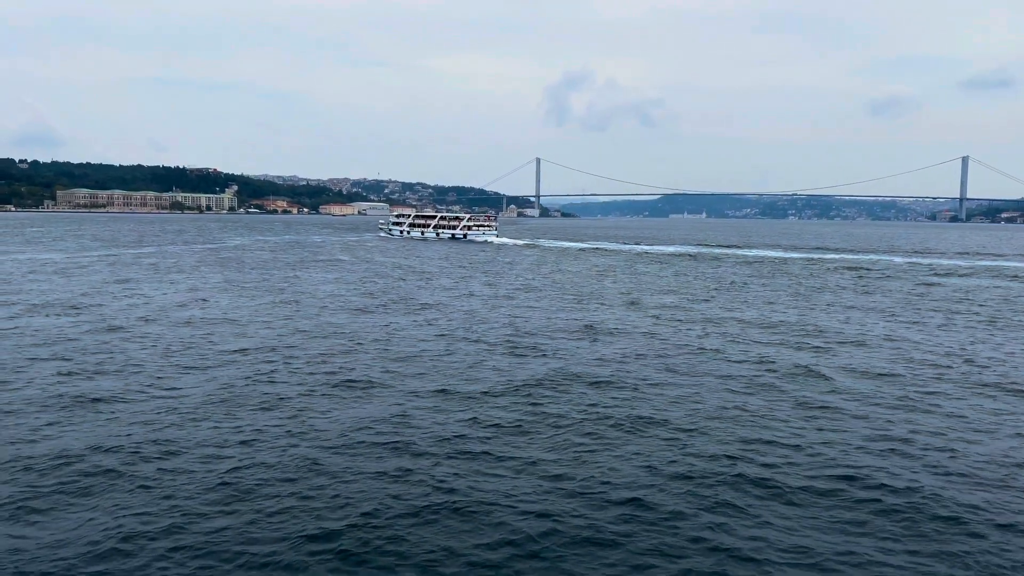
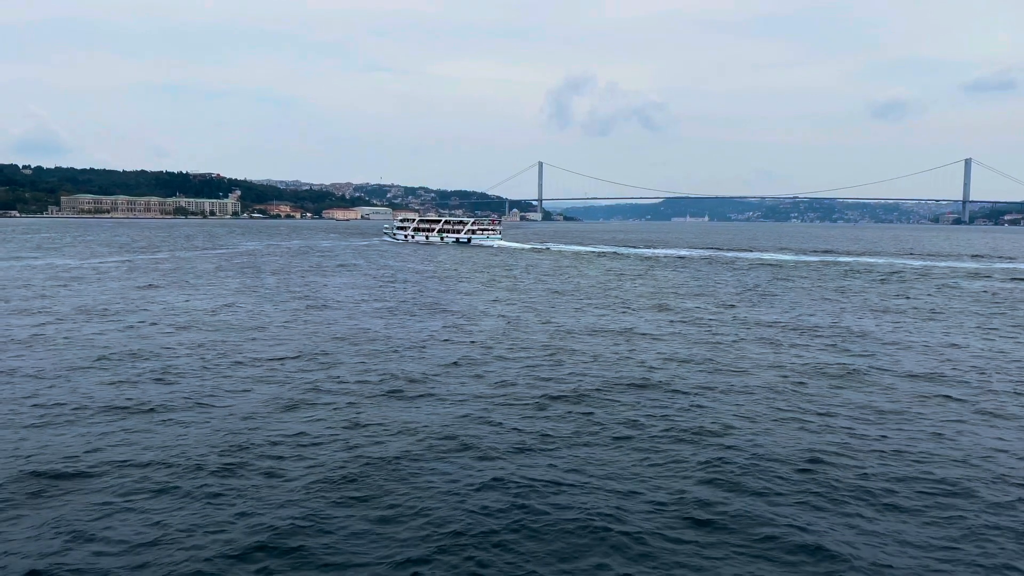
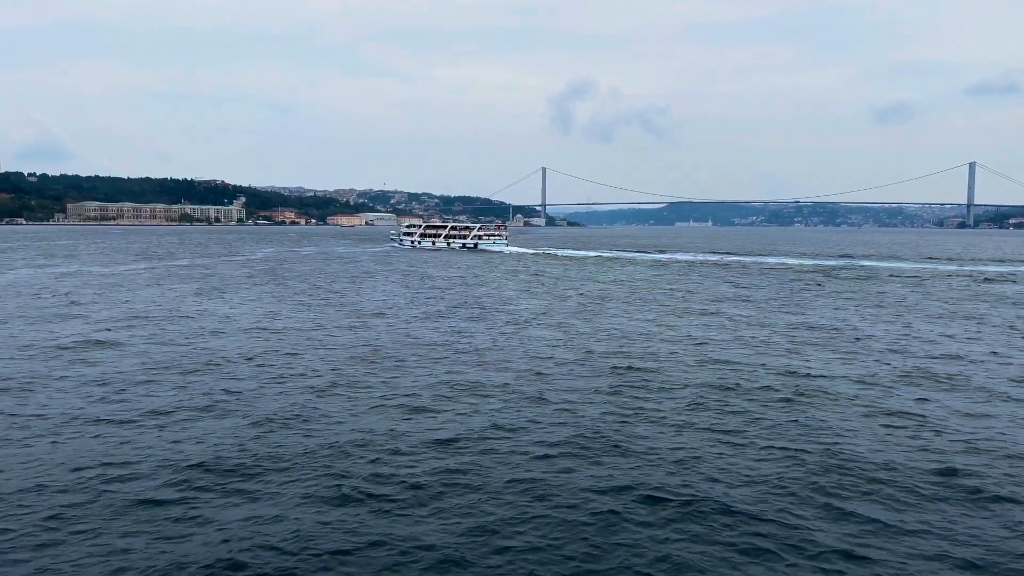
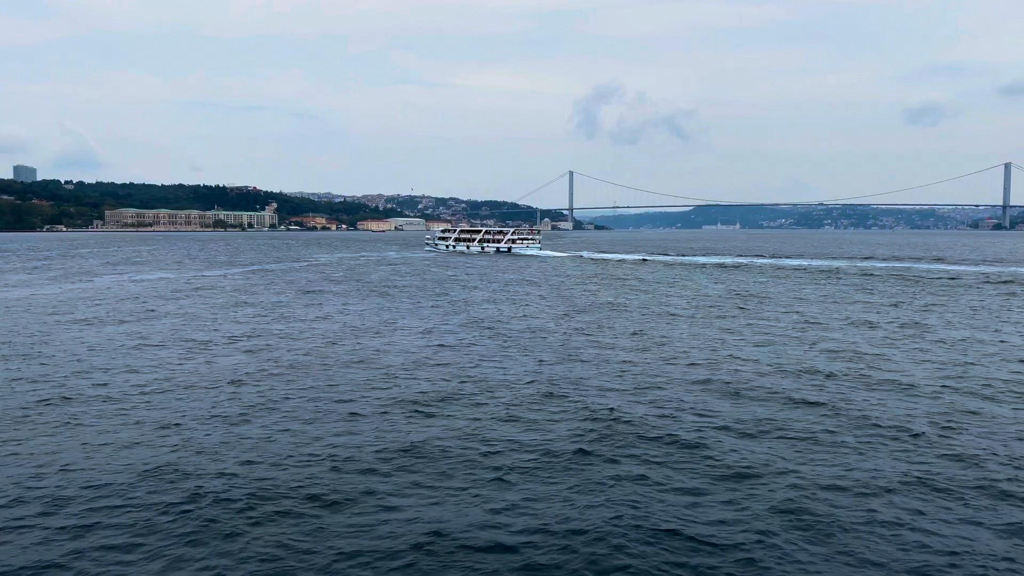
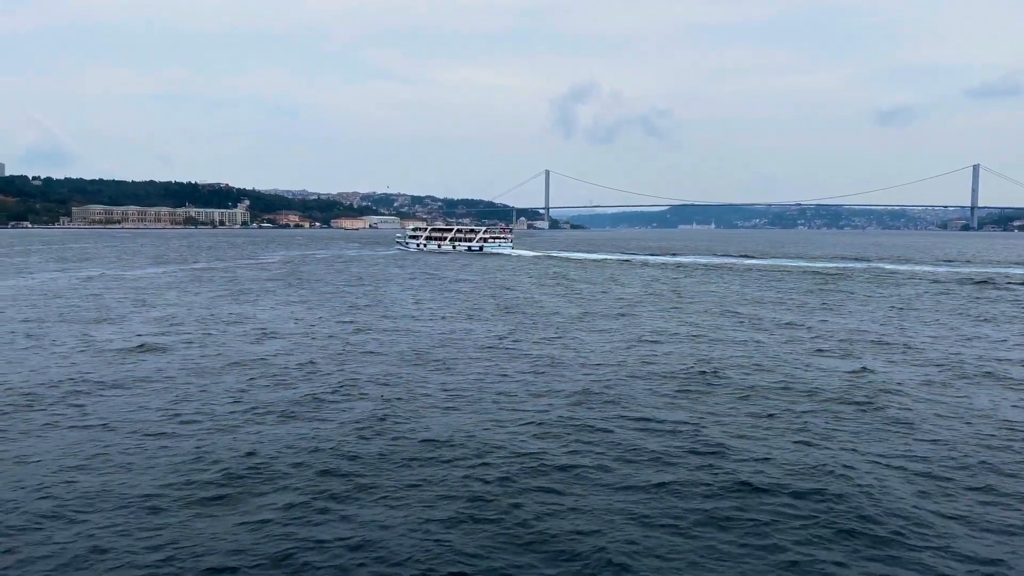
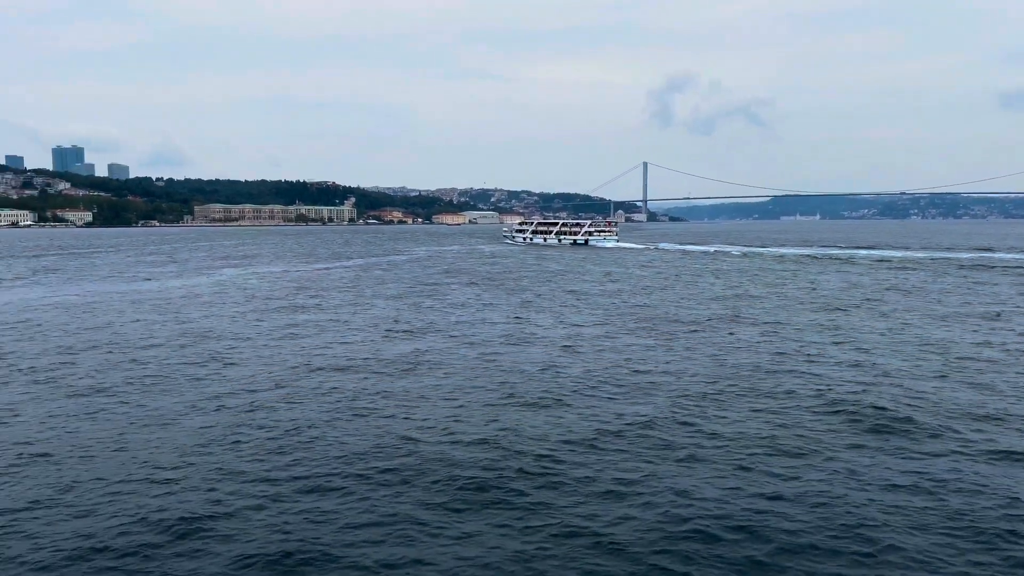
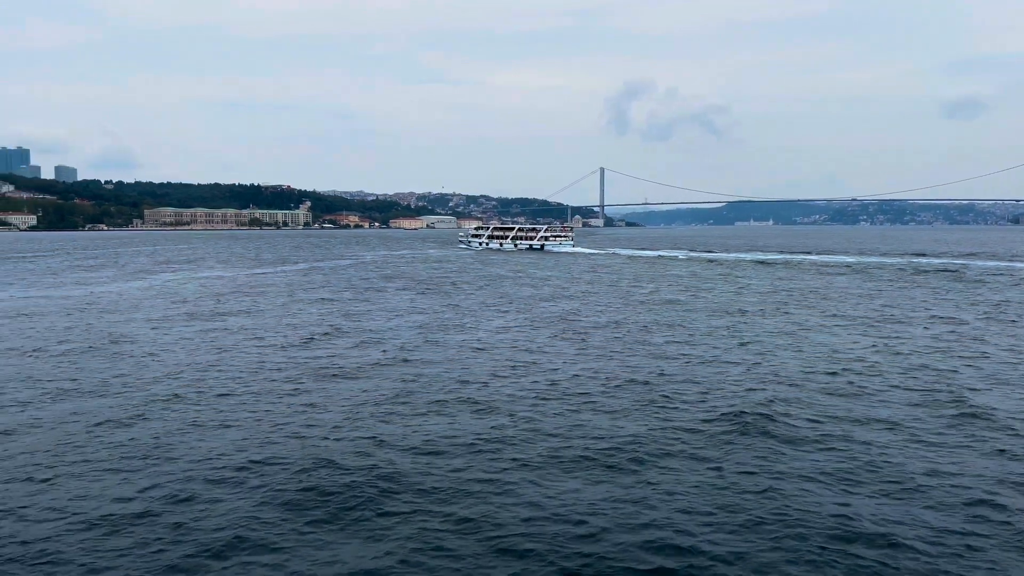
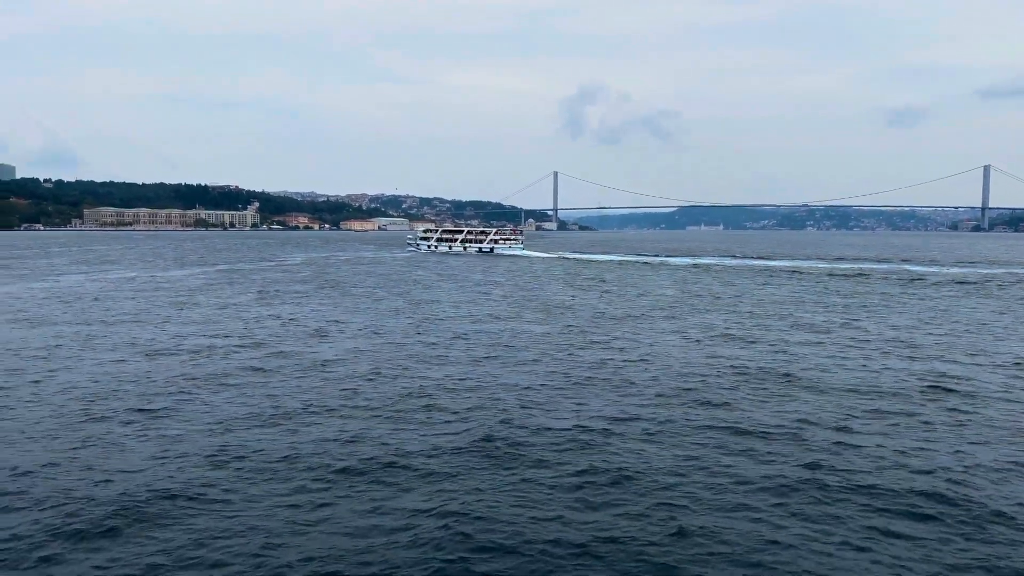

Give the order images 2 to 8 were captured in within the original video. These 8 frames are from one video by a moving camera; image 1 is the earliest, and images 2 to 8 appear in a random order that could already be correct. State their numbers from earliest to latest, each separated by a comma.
2, 3, 5, 8, 4, 7, 6
